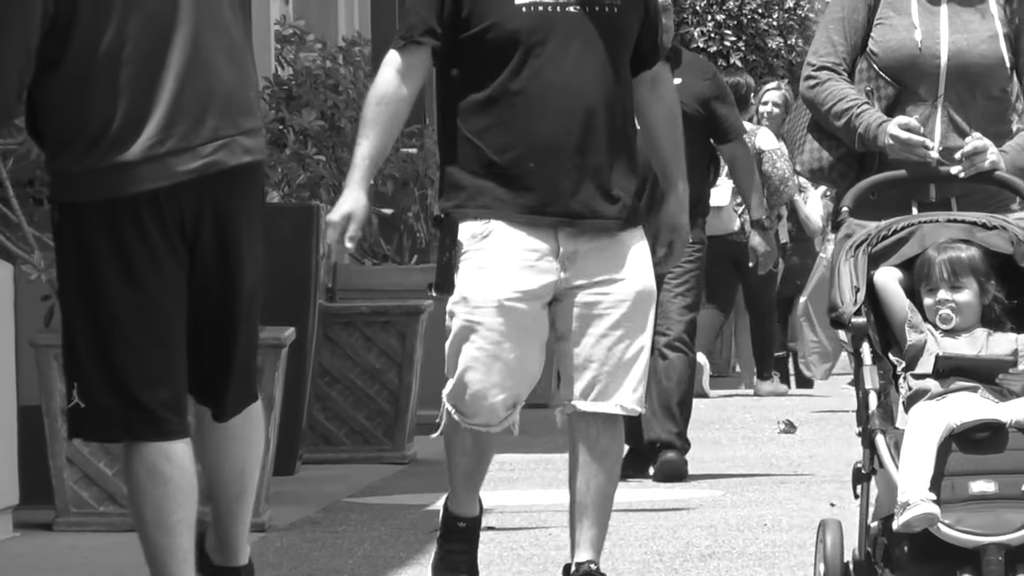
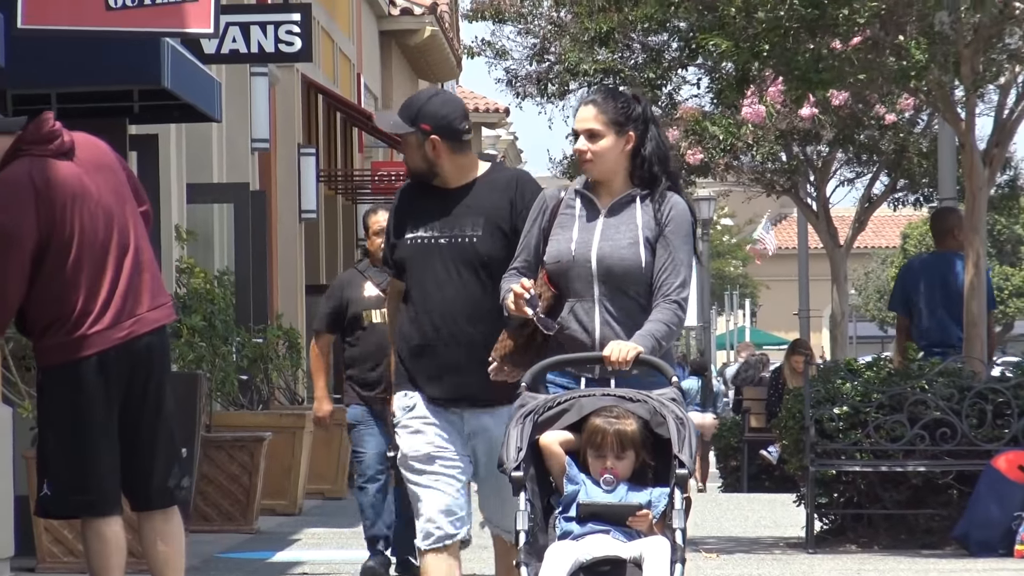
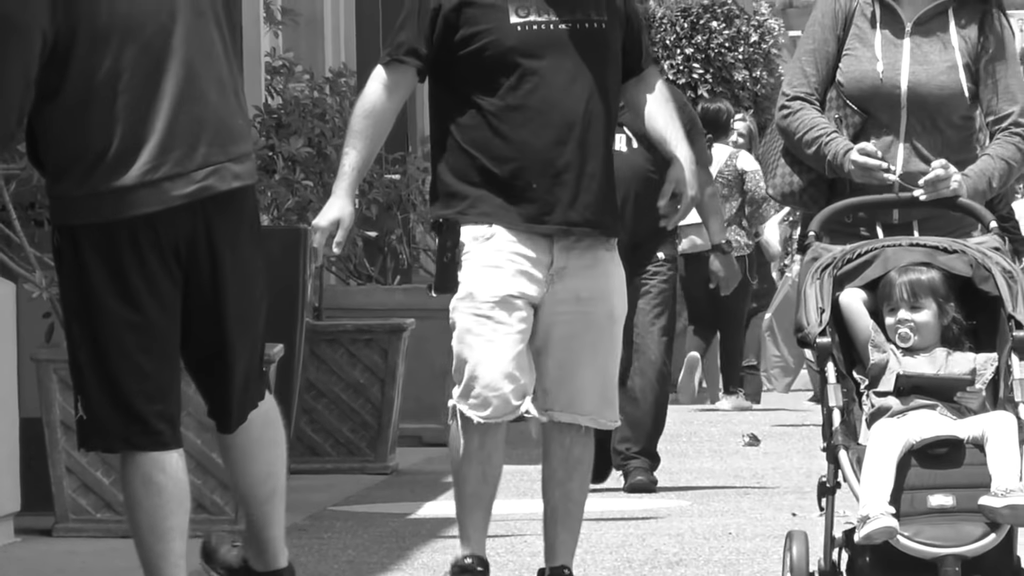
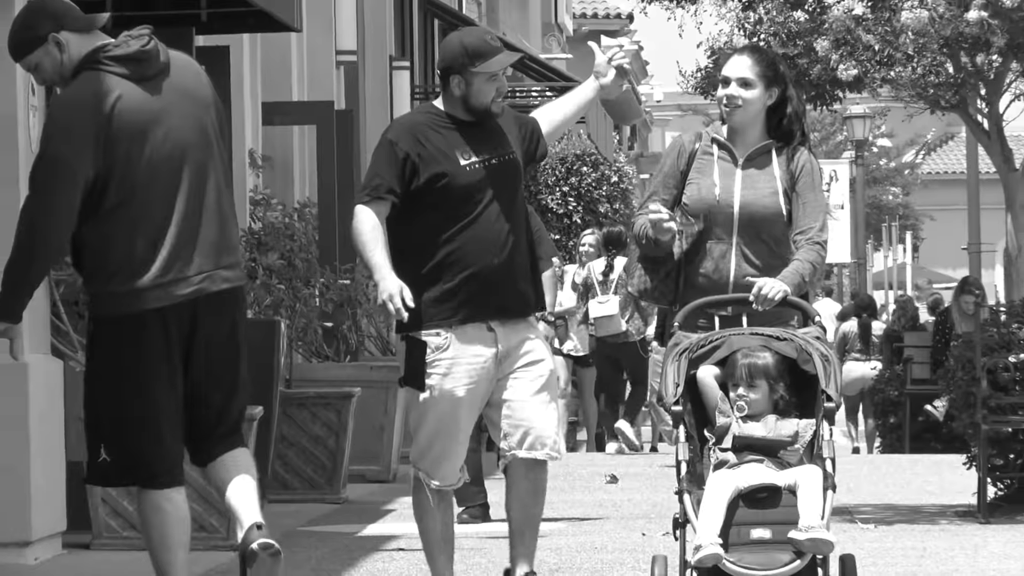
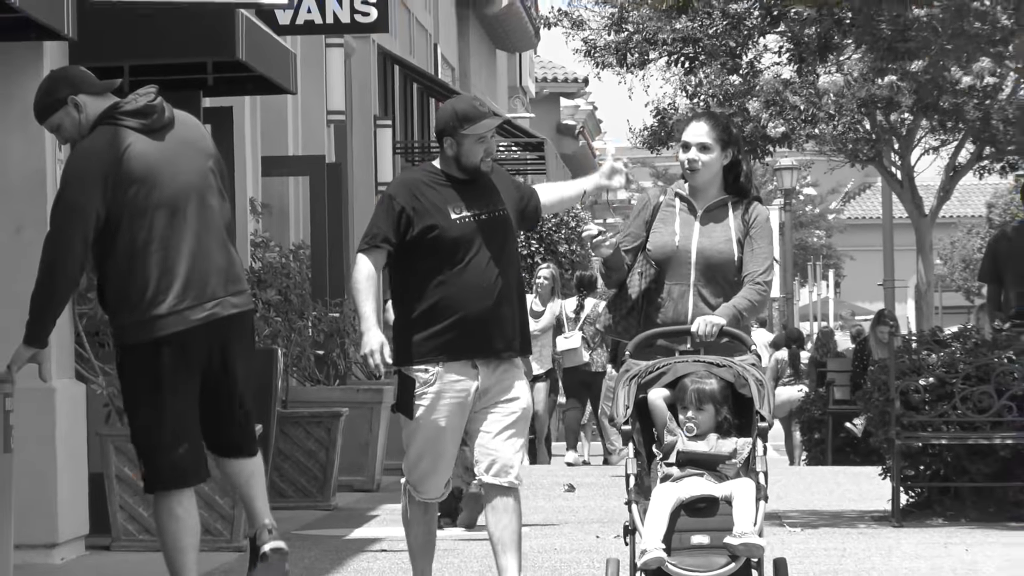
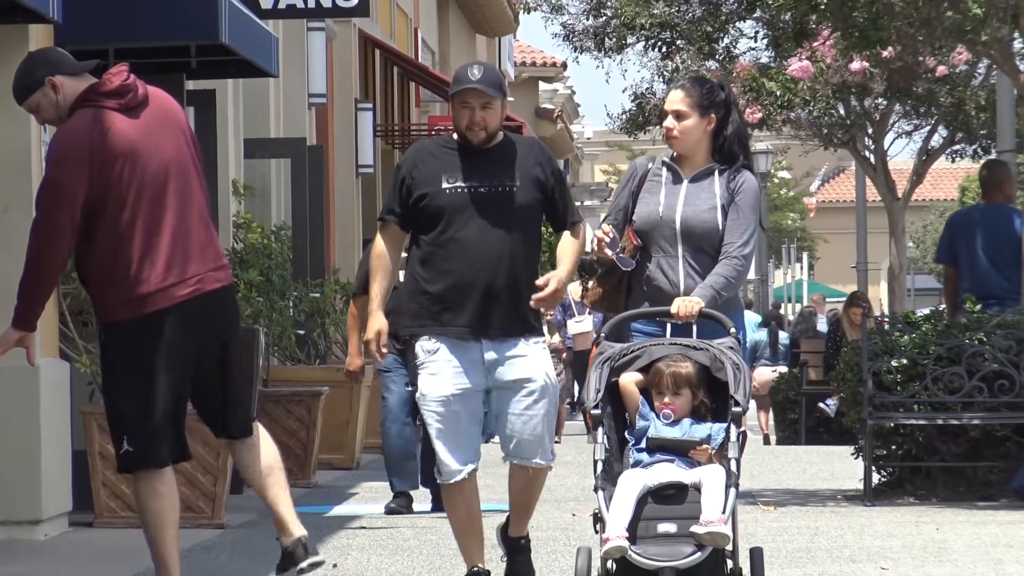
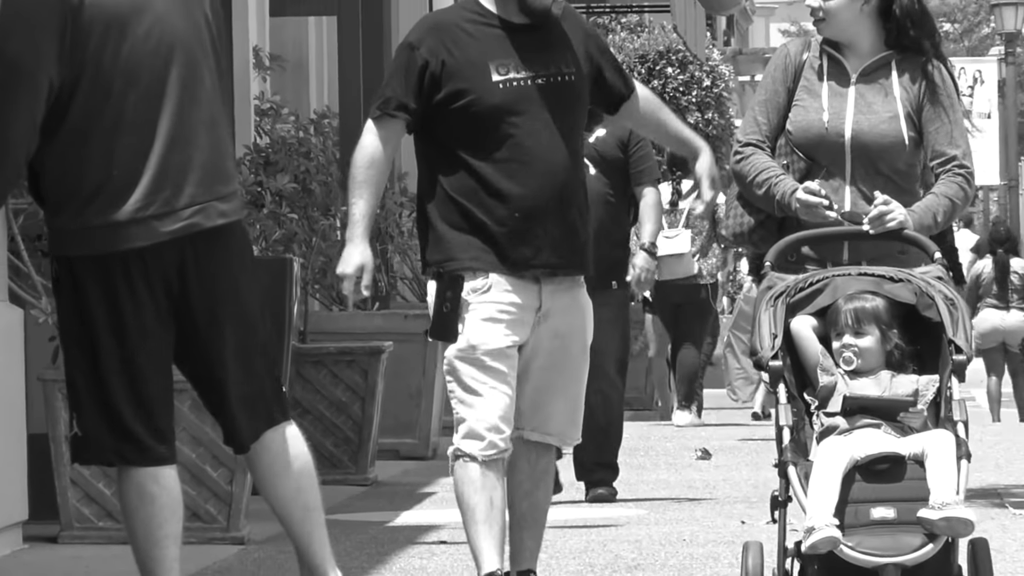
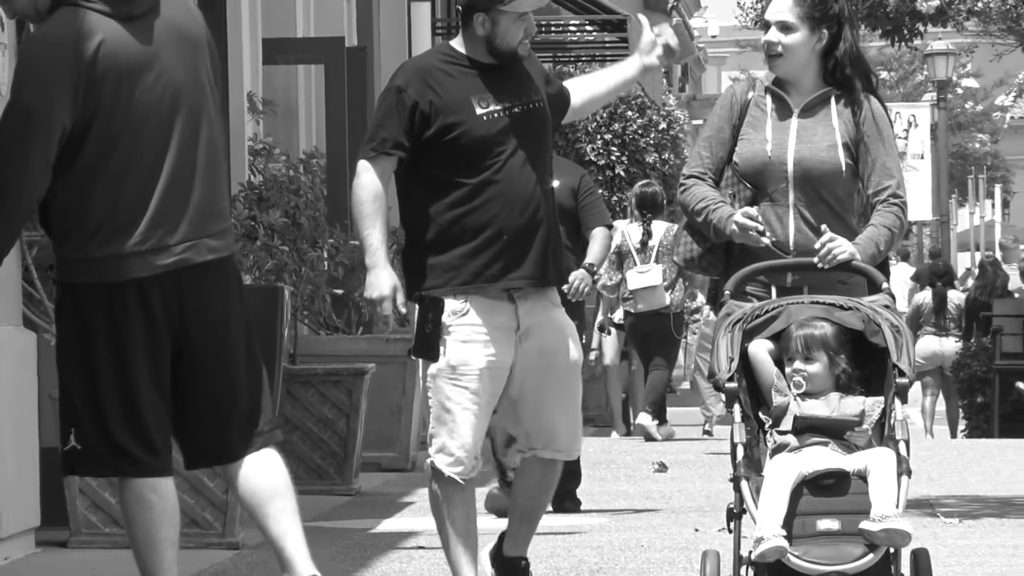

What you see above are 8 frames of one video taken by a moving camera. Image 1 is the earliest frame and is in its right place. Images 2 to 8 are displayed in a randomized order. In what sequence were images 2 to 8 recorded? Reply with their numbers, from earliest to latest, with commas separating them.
3, 7, 8, 4, 5, 6, 2
